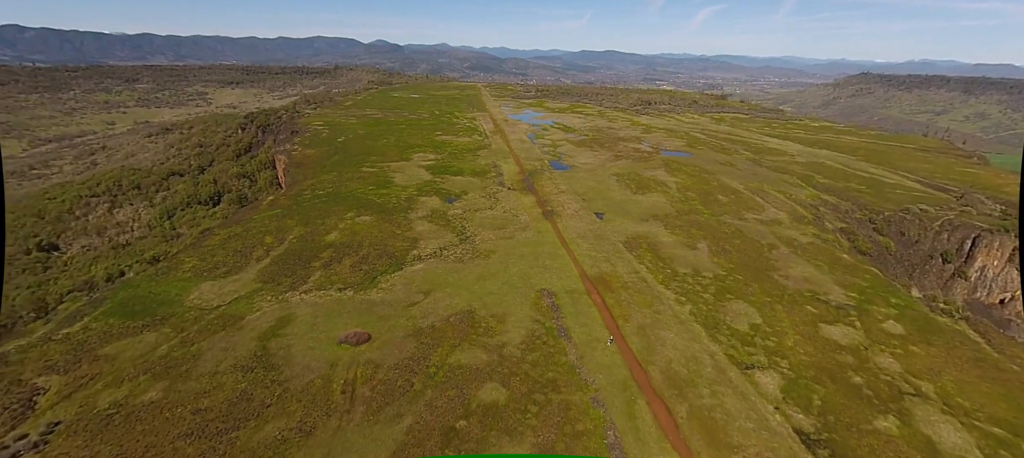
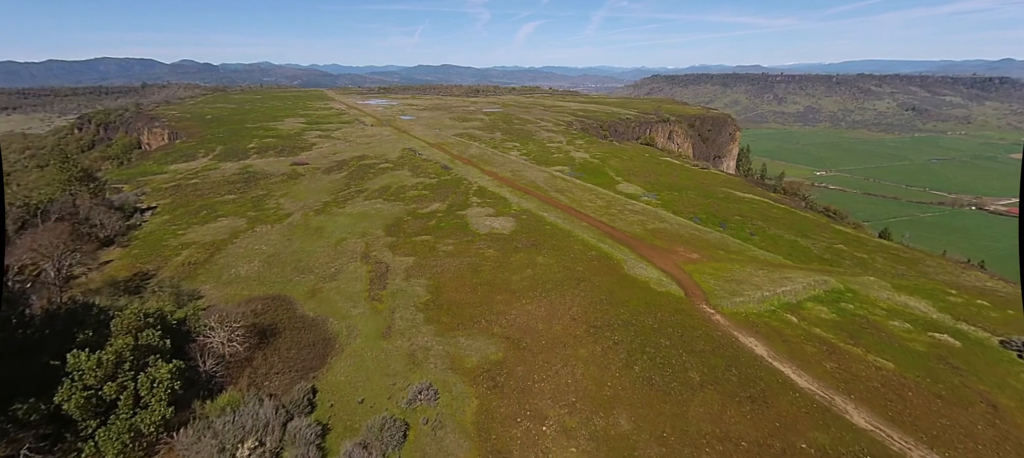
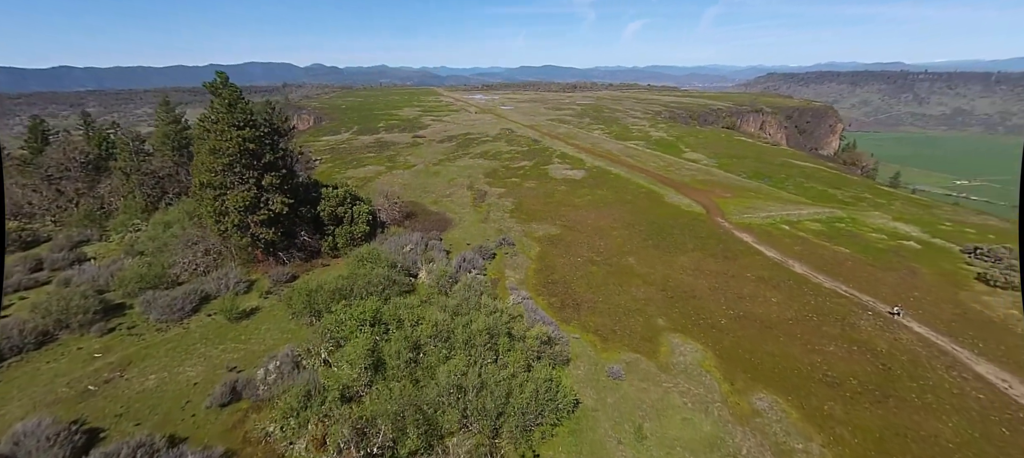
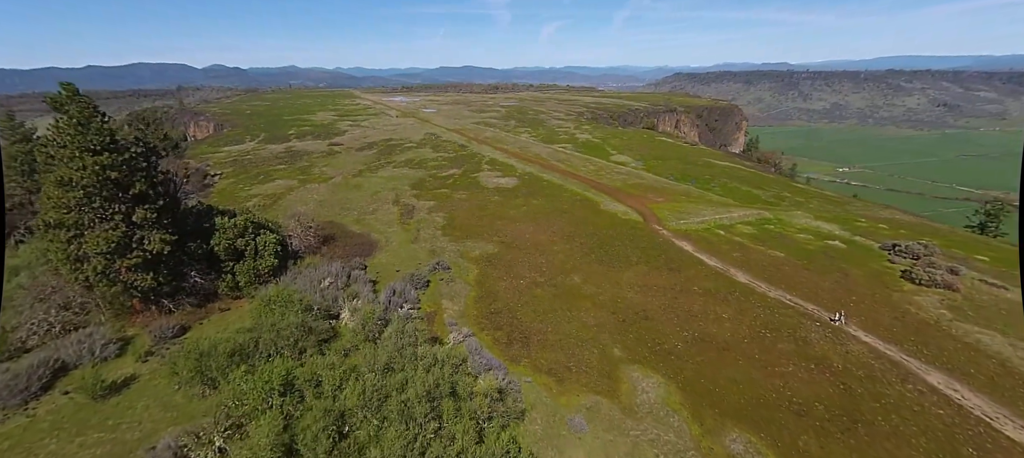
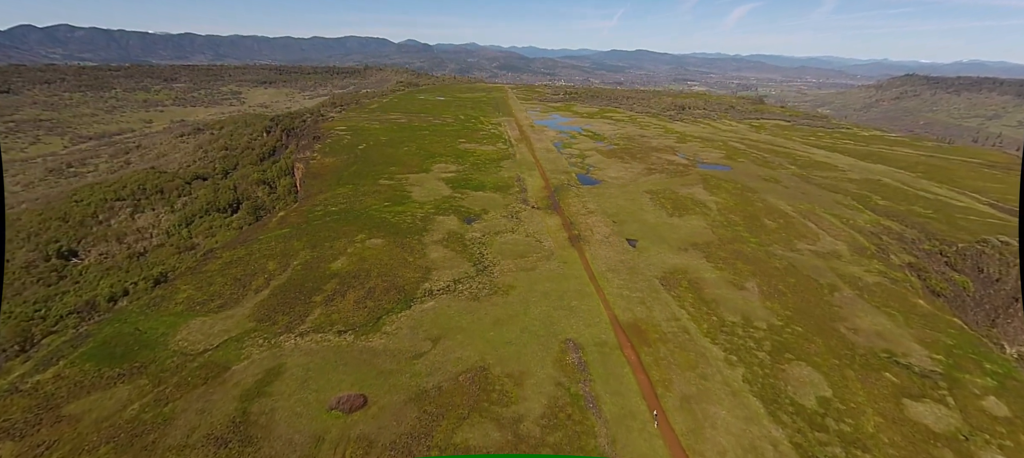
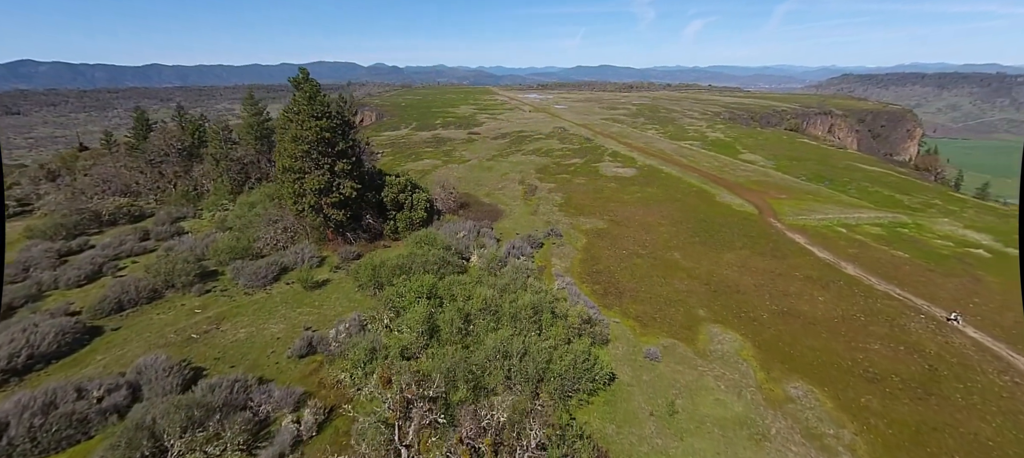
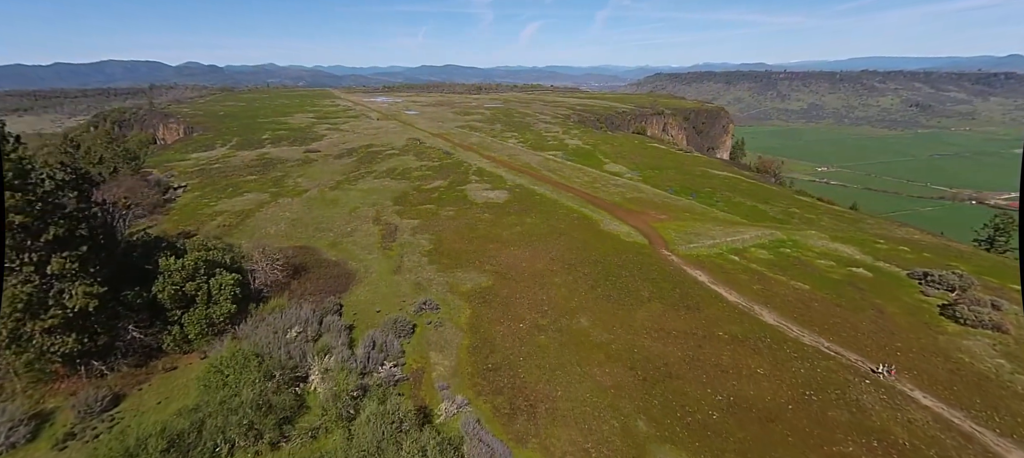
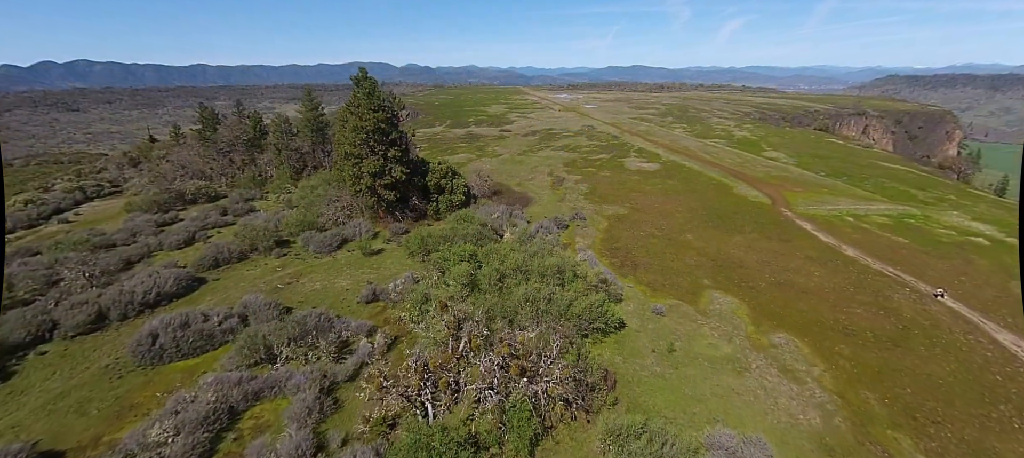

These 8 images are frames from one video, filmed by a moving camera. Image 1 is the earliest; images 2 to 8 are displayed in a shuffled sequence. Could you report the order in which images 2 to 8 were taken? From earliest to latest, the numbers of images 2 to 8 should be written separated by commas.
5, 8, 6, 3, 4, 7, 2
